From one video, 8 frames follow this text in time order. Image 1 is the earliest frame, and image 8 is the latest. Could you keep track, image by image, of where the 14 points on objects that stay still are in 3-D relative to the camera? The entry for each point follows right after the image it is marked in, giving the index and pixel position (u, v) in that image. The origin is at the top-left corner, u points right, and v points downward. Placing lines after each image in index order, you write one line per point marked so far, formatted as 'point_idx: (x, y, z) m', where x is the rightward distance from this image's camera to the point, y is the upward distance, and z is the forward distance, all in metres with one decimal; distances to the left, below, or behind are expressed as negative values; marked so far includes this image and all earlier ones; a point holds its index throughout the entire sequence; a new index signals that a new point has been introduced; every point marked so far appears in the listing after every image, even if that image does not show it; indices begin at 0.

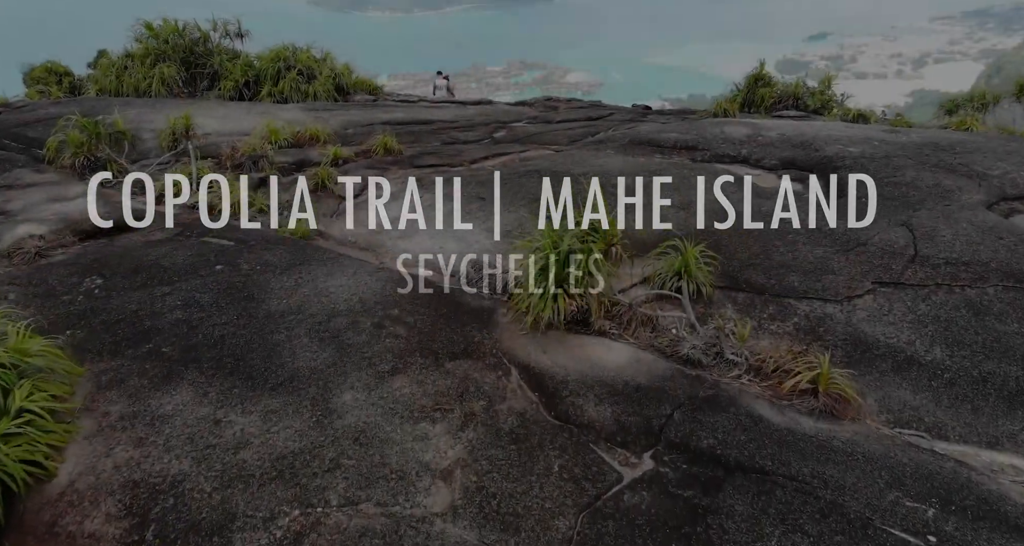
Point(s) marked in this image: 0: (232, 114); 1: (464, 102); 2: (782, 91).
0: (-4.6, +2.6, +11.5) m
1: (-1.1, +3.6, +15.4) m
2: (+5.7, +3.8, +14.8) m
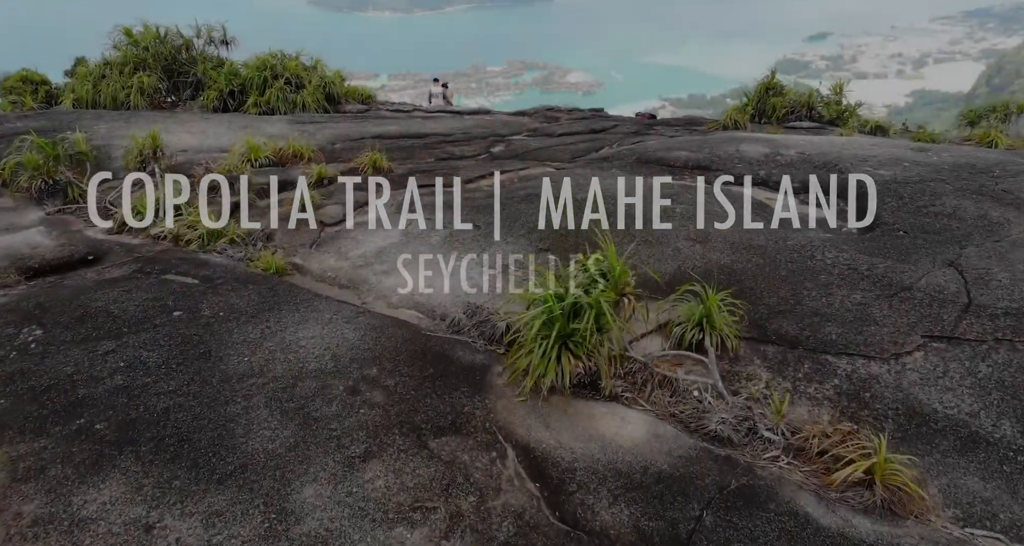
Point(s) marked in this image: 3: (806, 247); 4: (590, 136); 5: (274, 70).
0: (-4.6, +2.2, +10.8) m
1: (-1.1, +3.3, +14.7) m
2: (+5.7, +3.5, +14.1) m
3: (+2.6, +0.2, +6.1) m
4: (+1.3, +2.2, +11.7) m
5: (-4.7, +4.0, +13.9) m
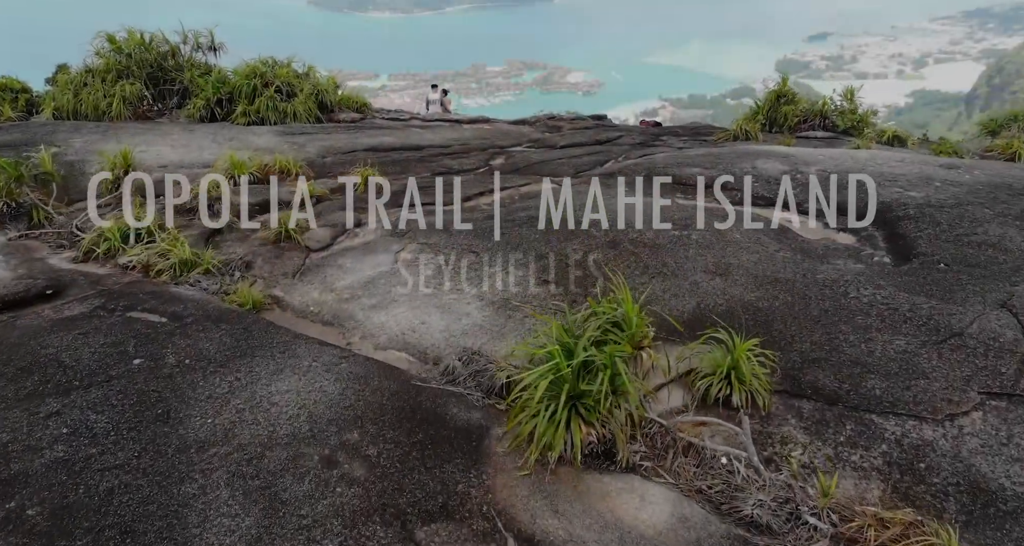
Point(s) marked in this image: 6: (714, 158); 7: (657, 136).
0: (-4.6, +1.9, +10.2) m
1: (-1.1, +3.0, +14.1) m
2: (+5.7, +3.2, +13.5) m
3: (+2.6, -0.1, +5.5) m
4: (+1.3, +1.9, +11.1) m
5: (-4.7, +3.7, +13.3) m
6: (+2.7, +1.5, +9.2) m
7: (+2.6, +2.3, +12.3) m
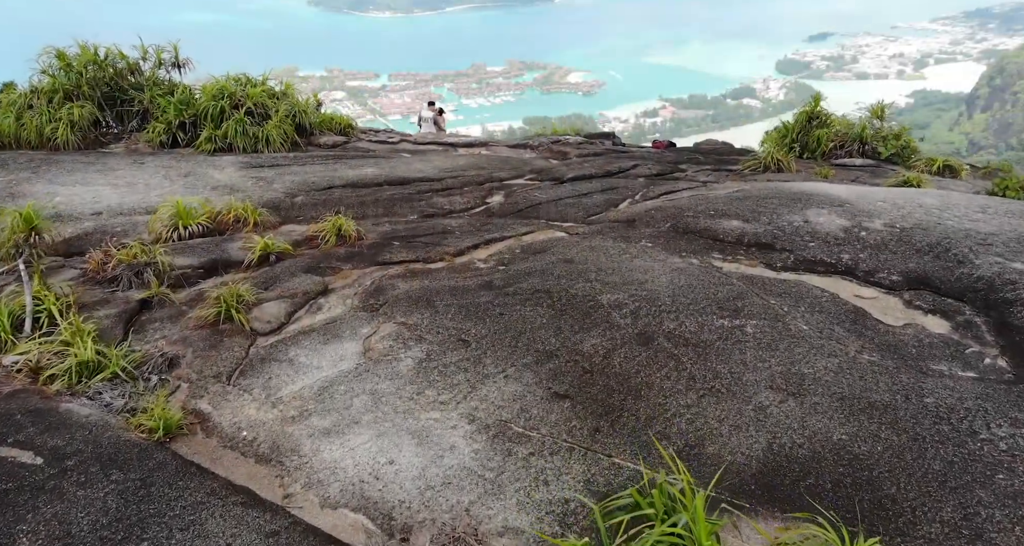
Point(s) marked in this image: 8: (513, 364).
0: (-4.6, +1.1, +8.7) m
1: (-1.1, +2.2, +12.6) m
2: (+5.7, +2.4, +12.0) m
3: (+2.6, -0.8, +4.1) m
4: (+1.3, +1.2, +9.6) m
5: (-4.7, +3.0, +11.8) m
6: (+2.7, +0.8, +7.8) m
7: (+2.6, +1.6, +10.8) m
8: (0.0, -0.7, +4.9) m
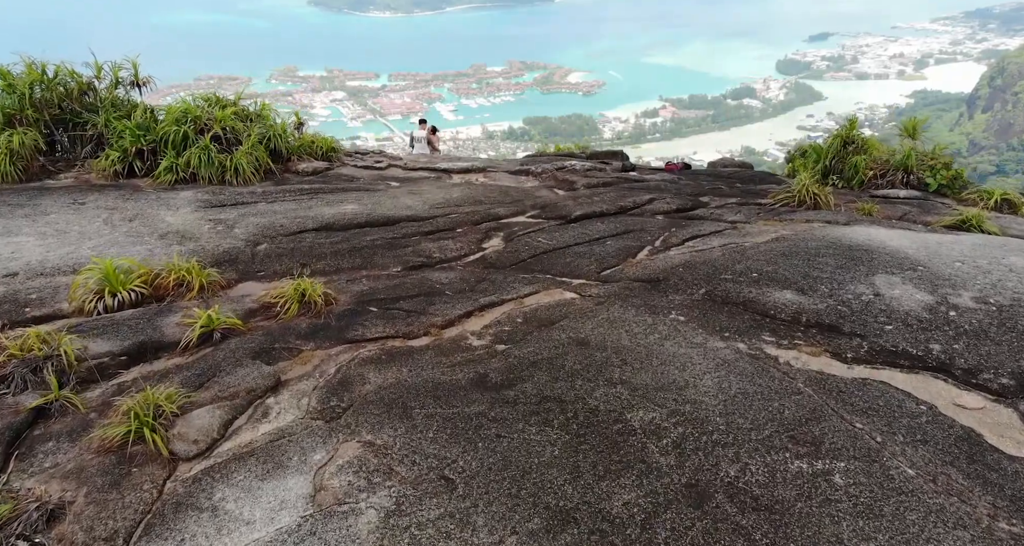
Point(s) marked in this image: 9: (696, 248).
0: (-4.6, +0.5, +7.4) m
1: (-1.1, +1.6, +11.3) m
2: (+5.7, +1.8, +10.7) m
3: (+2.6, -1.5, +2.7) m
4: (+1.3, +0.5, +8.3) m
5: (-4.7, +2.3, +10.5) m
6: (+2.7, +0.1, +6.4) m
7: (+2.6, +0.9, +9.5) m
8: (0.0, -1.3, +3.6) m
9: (+2.0, +0.3, +7.4) m
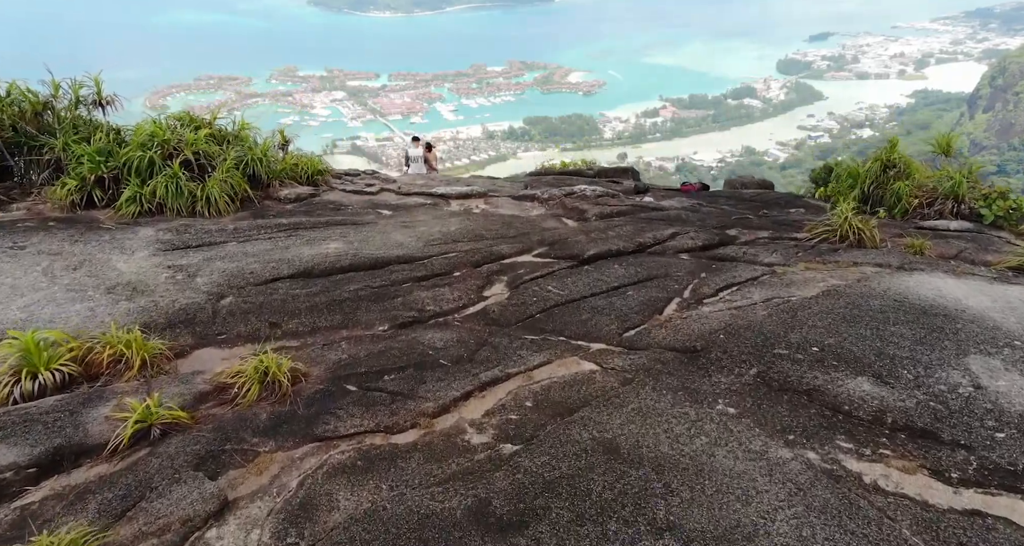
0: (-4.6, -0.1, +6.3) m
1: (-1.0, +1.0, +10.2) m
2: (+5.8, +1.2, +9.6) m
3: (+2.6, -2.0, +1.6) m
4: (+1.4, 0.0, +7.2) m
5: (-4.7, +1.7, +9.4) m
6: (+2.7, -0.4, +5.3) m
7: (+2.6, +0.4, +8.4) m
8: (+0.1, -1.9, +2.5) m
9: (+2.0, -0.3, +6.3) m
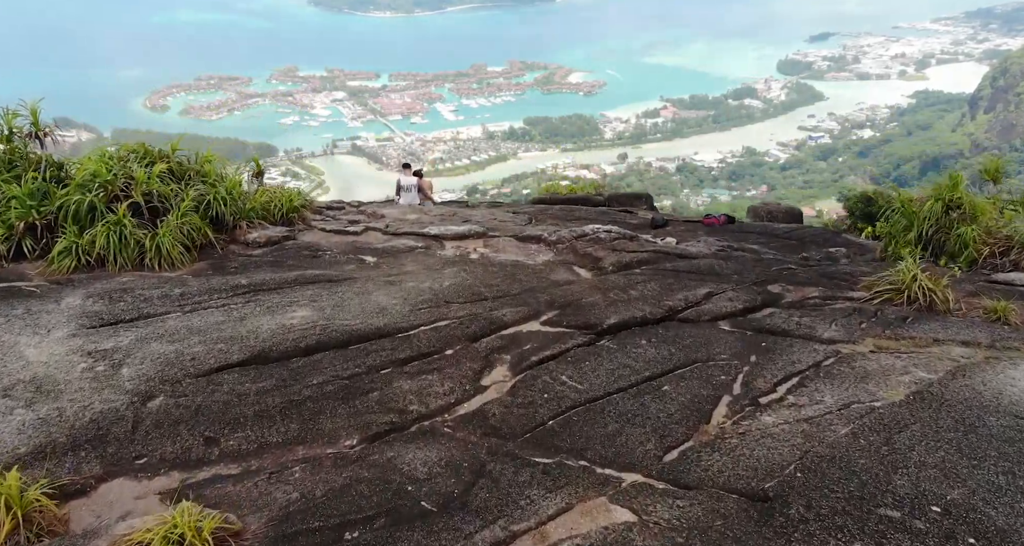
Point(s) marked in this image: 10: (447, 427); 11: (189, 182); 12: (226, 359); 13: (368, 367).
0: (-4.5, -0.8, +4.9) m
1: (-1.0, +0.3, +8.8) m
2: (+5.8, +0.5, +8.2) m
3: (+2.7, -2.7, +0.2) m
4: (+1.4, -0.8, +5.8) m
5: (-4.6, +1.0, +8.0) m
6: (+2.8, -1.1, +3.9) m
7: (+2.7, -0.3, +7.0) m
8: (+0.1, -2.6, +1.1) m
9: (+2.1, -1.0, +4.9) m
10: (-0.5, -1.1, +5.2) m
11: (-4.1, +1.2, +8.8) m
12: (-2.3, -0.7, +5.7) m
13: (-1.2, -0.8, +5.8) m
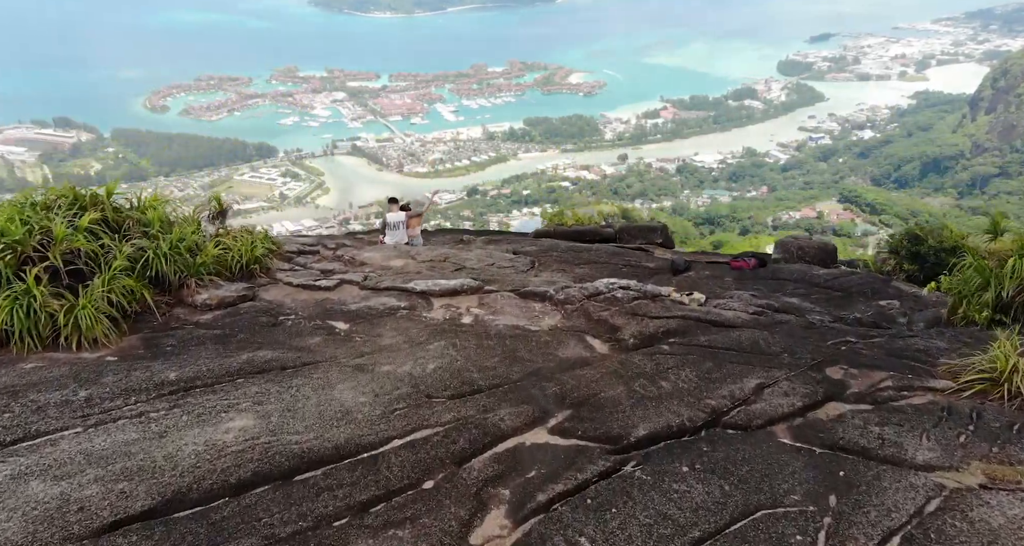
0: (-4.5, -1.5, +3.4) m
1: (-1.0, -0.4, +7.3) m
2: (+5.8, -0.2, +6.7) m
3: (+2.7, -3.5, -1.2) m
4: (+1.4, -1.5, +4.3) m
5: (-4.6, +0.3, +6.5) m
6: (+2.8, -1.9, +2.5) m
7: (+2.7, -1.1, +5.5) m
8: (+0.1, -3.3, -0.4) m
9: (+2.1, -1.7, +3.4) m
10: (-0.5, -1.9, +3.7) m
11: (-4.1, +0.5, +7.3) m
12: (-2.3, -1.4, +4.2) m
13: (-1.2, -1.5, +4.3) m
